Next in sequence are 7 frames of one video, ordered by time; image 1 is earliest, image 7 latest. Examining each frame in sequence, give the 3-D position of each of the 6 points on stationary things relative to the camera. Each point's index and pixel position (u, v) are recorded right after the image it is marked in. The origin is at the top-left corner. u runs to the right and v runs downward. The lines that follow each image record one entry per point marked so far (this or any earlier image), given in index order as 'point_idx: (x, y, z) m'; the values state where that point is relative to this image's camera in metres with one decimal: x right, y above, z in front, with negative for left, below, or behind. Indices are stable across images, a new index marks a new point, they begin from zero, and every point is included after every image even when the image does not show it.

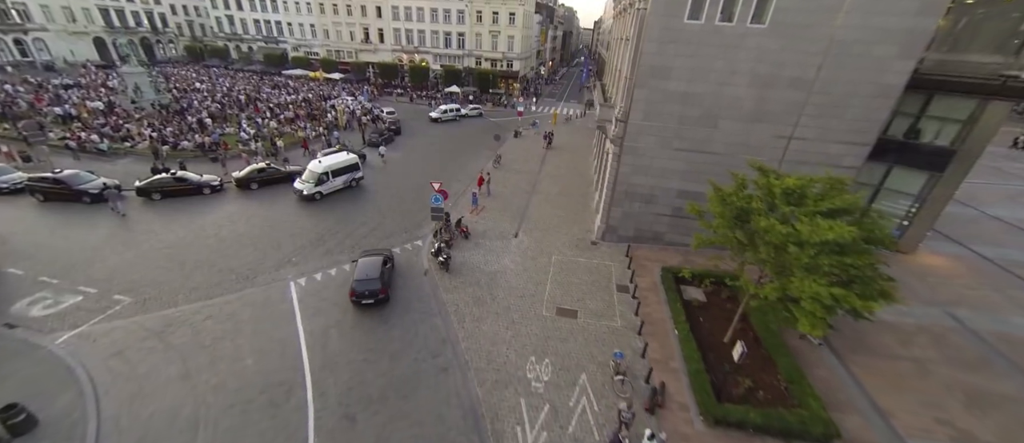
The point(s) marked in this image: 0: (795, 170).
0: (+13.2, +2.4, +15.5) m
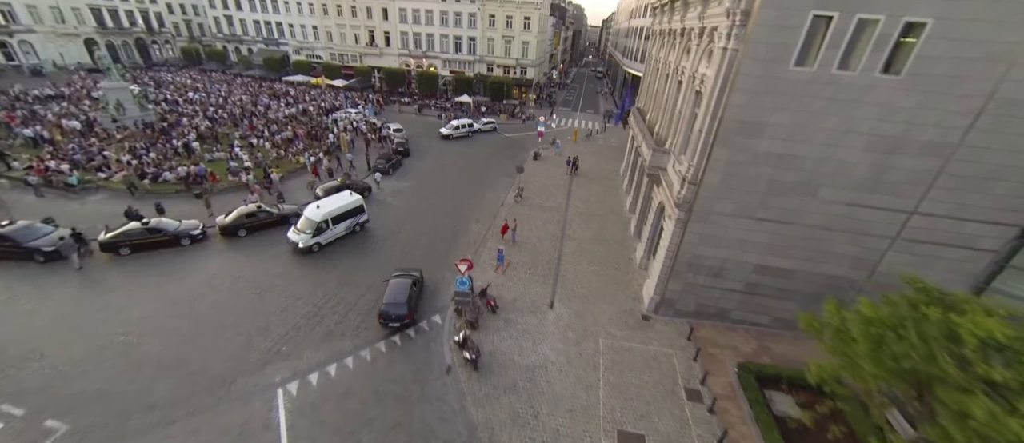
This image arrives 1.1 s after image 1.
0: (+14.9, -1.0, +12.3) m
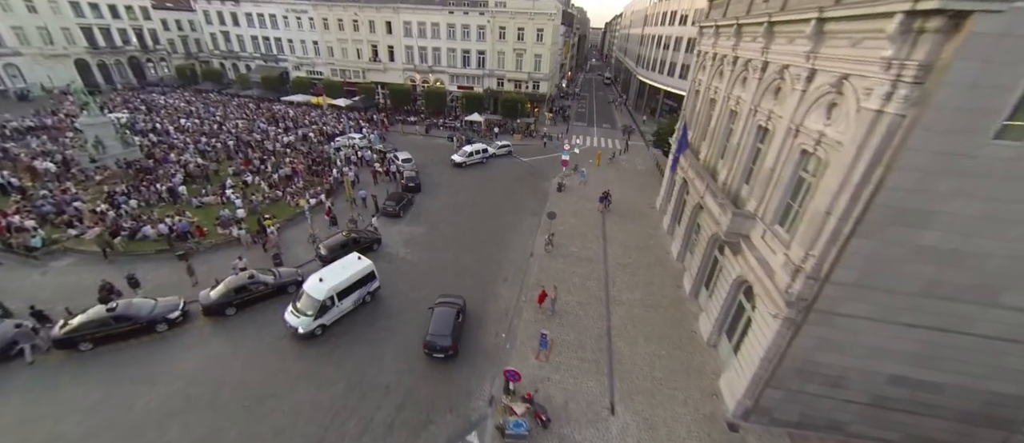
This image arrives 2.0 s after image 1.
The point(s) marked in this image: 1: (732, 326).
0: (+16.9, -4.1, +9.2) m
1: (+9.7, -4.6, +14.5) m
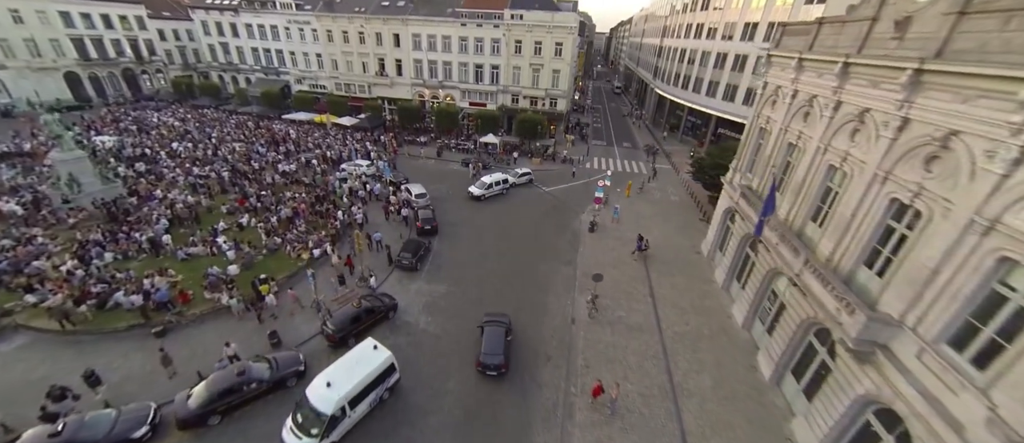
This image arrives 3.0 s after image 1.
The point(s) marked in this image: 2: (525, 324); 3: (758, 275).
0: (+18.9, -7.4, +6.0) m
1: (+11.7, -7.9, +11.4) m
2: (+0.6, -5.5, +17.7) m
3: (+13.0, -2.8, +17.3) m
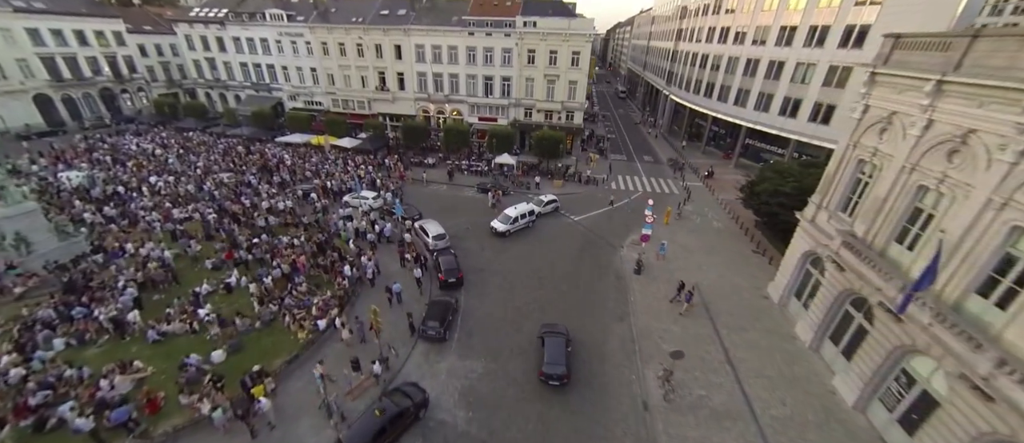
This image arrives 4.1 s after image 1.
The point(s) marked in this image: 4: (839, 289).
0: (+21.7, -9.7, +2.5) m
1: (+14.5, -10.5, +7.8) m
2: (+3.2, -8.4, +14.1) m
3: (+15.6, -5.4, +13.8) m
4: (+15.9, -3.3, +16.0) m
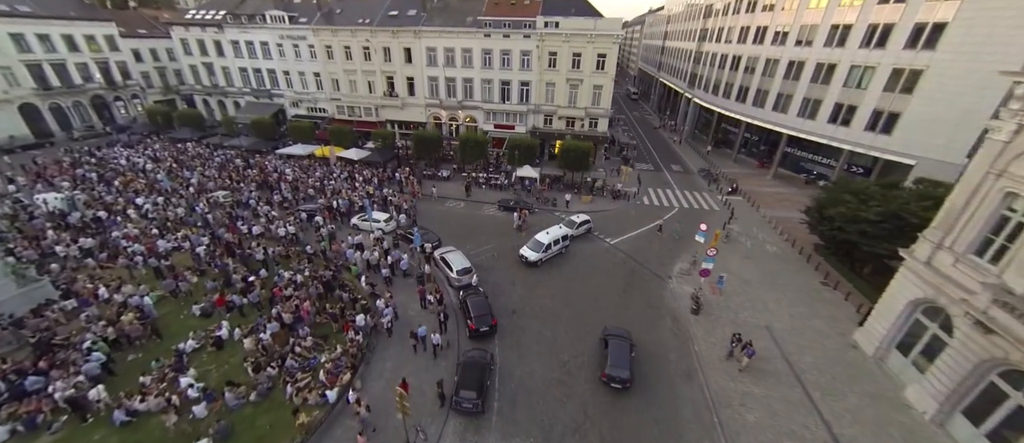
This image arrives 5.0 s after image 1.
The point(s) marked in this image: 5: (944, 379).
0: (+23.9, -11.6, -0.9) m
1: (+16.7, -12.4, +4.4) m
2: (+5.5, -10.3, +10.8) m
3: (+17.8, -7.2, +10.5) m
4: (+18.1, -5.2, +12.6) m
5: (+18.4, -6.6, +14.0) m
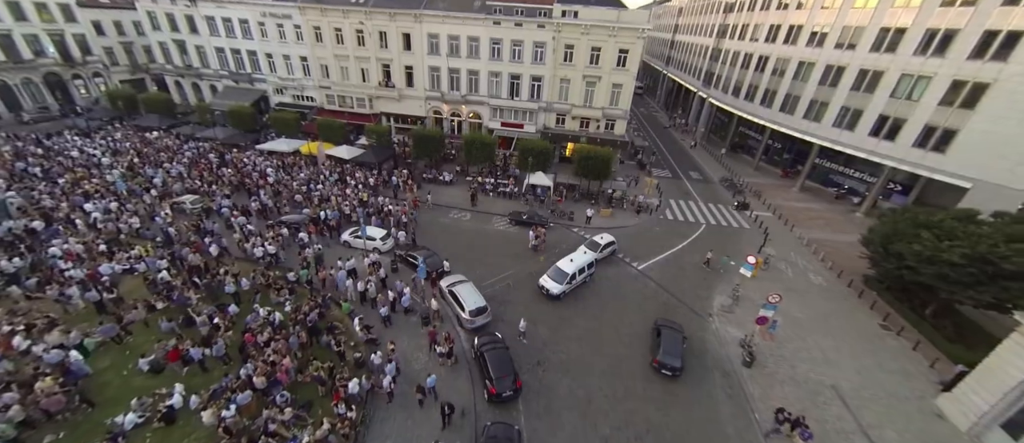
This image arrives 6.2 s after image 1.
0: (+25.5, -14.5, -3.2) m
1: (+18.1, -14.9, +1.9) m
2: (+6.8, -12.4, +7.9) m
3: (+19.2, -9.7, +7.8) m
4: (+19.5, -7.6, +9.9) m
5: (+19.7, -9.0, +11.4) m
